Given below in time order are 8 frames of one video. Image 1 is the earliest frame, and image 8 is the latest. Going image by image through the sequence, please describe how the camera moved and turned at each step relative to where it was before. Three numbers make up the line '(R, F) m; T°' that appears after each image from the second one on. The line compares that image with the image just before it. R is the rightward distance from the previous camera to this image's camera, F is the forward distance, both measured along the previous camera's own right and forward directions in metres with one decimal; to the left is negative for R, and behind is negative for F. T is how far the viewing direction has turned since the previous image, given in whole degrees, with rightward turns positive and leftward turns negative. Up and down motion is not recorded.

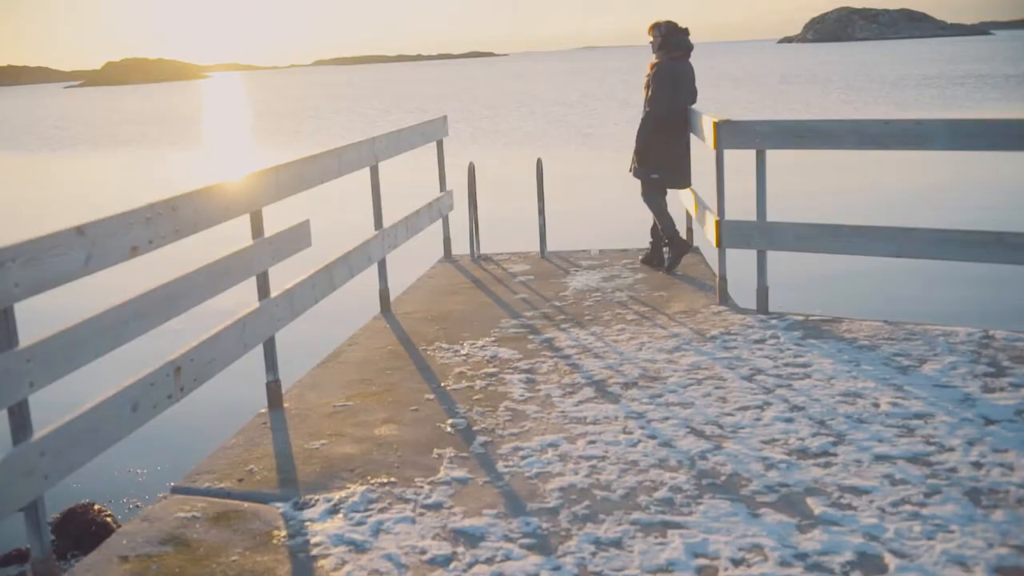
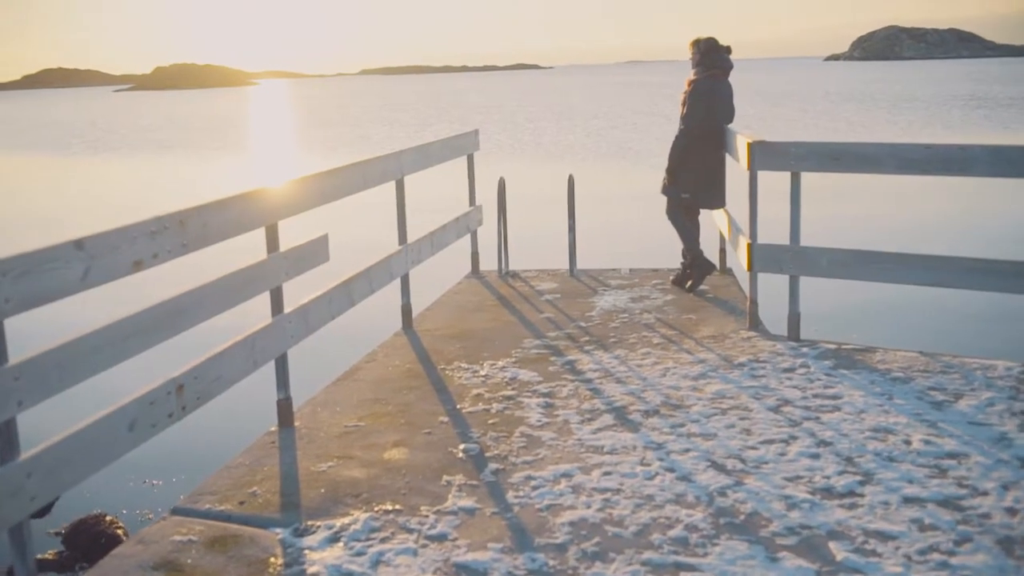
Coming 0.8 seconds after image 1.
(+0.1, +0.1) m; -2°
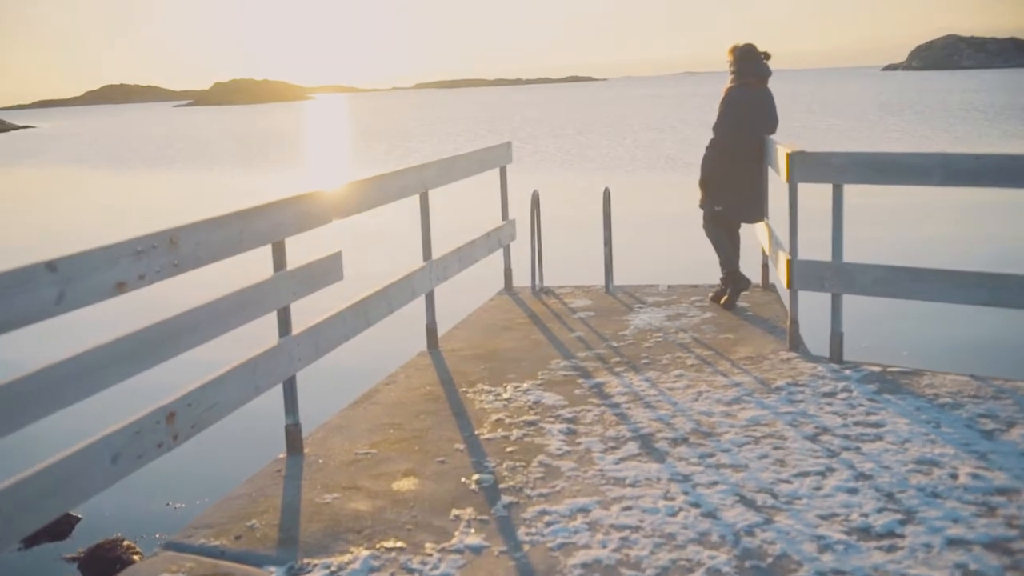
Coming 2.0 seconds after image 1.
(+0.2, +0.2) m; -3°
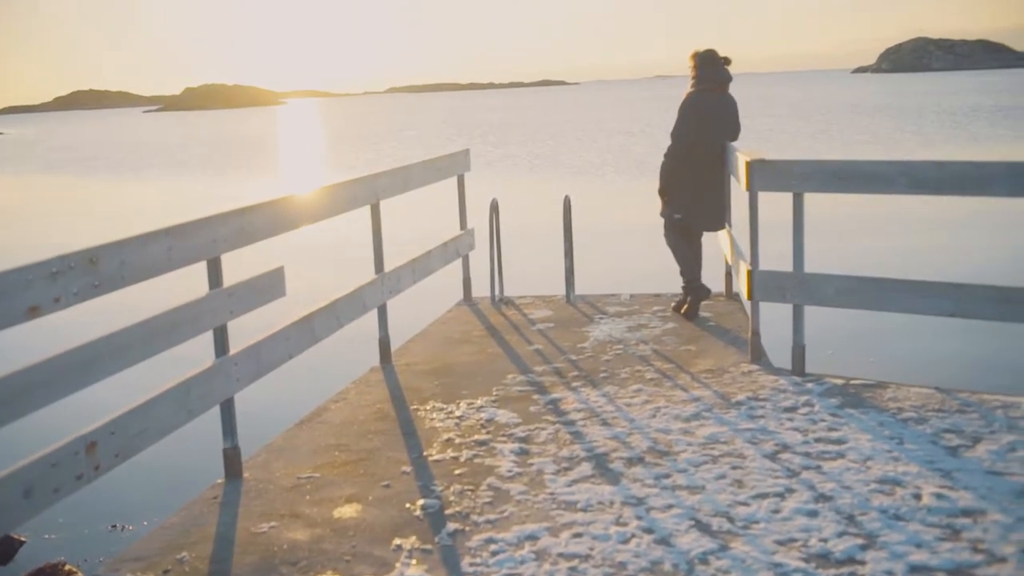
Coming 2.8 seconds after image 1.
(+0.1, +0.2) m; +2°
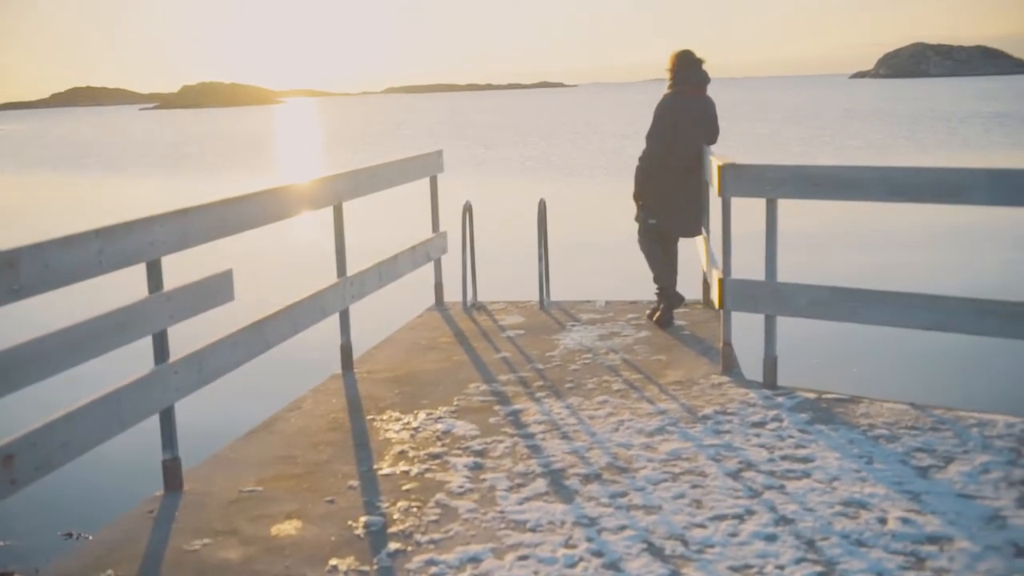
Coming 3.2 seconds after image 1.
(+0.2, +0.2) m; 0°
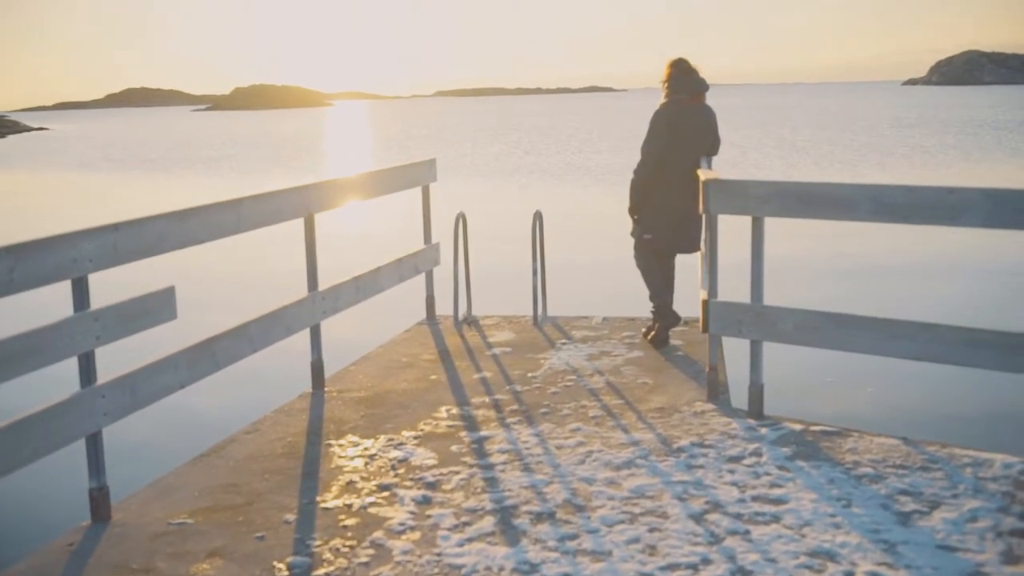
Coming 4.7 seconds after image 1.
(+0.4, +0.3) m; -2°
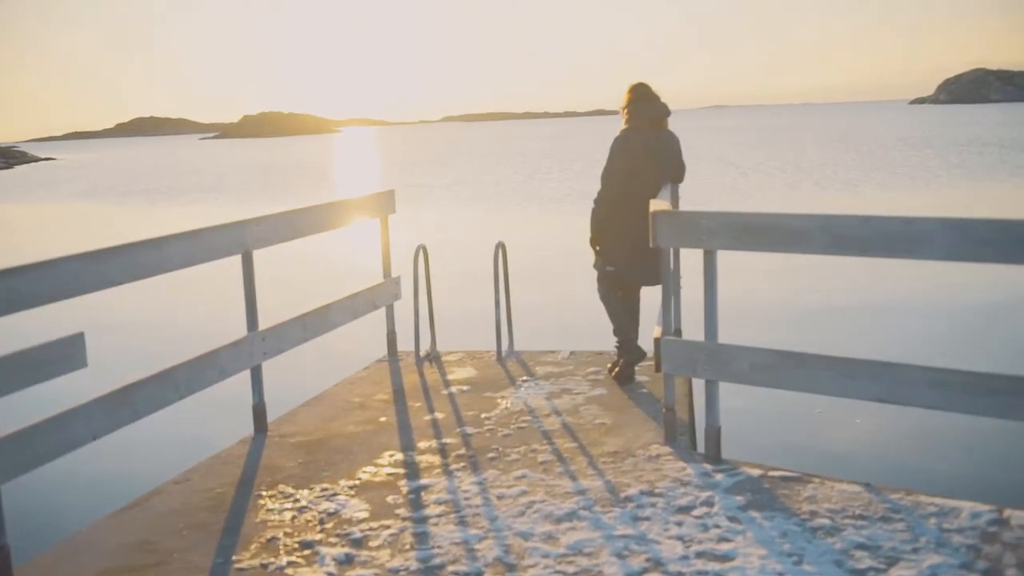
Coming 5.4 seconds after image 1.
(+0.3, +0.3) m; 0°
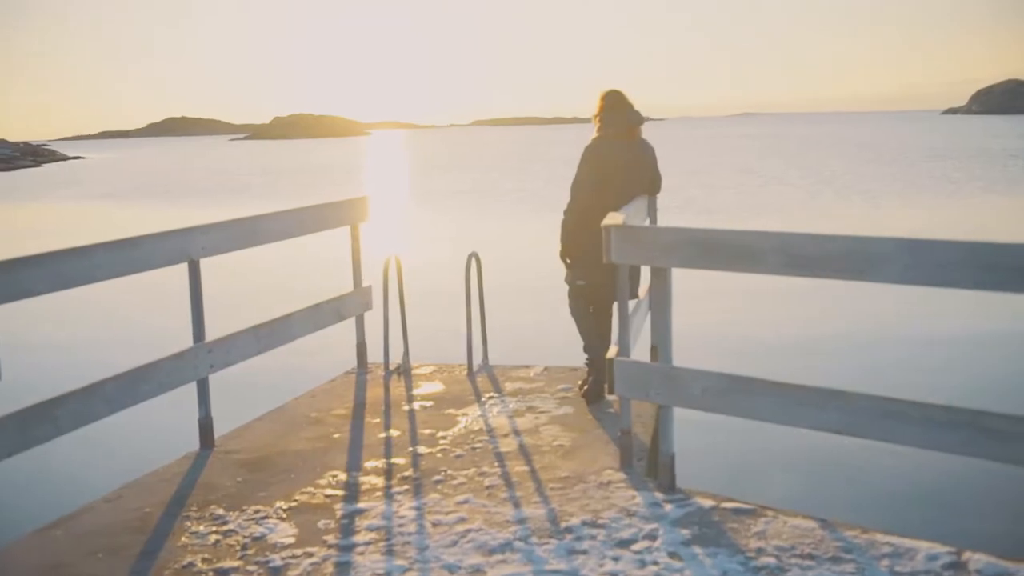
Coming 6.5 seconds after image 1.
(+0.4, +0.2) m; -1°
